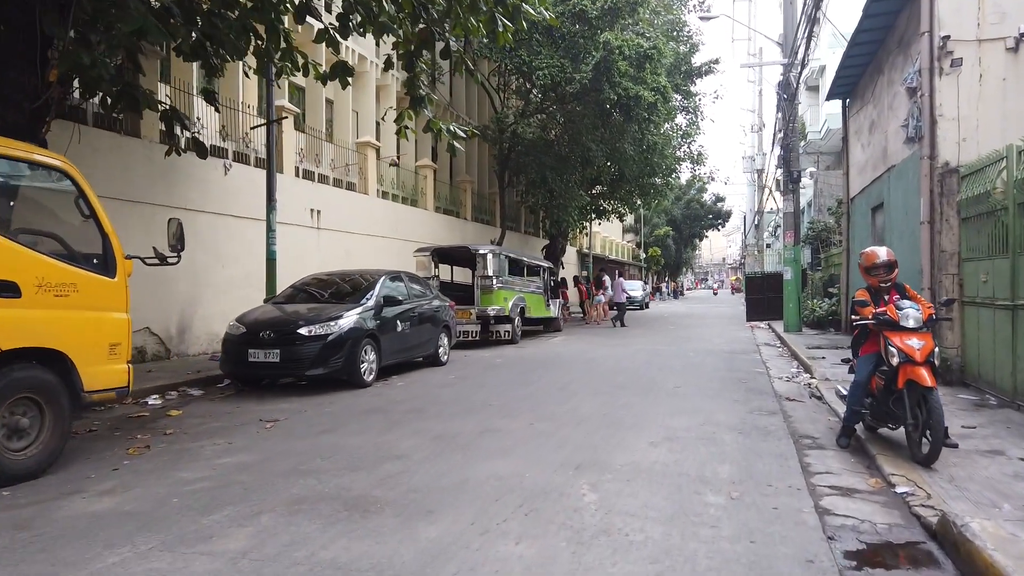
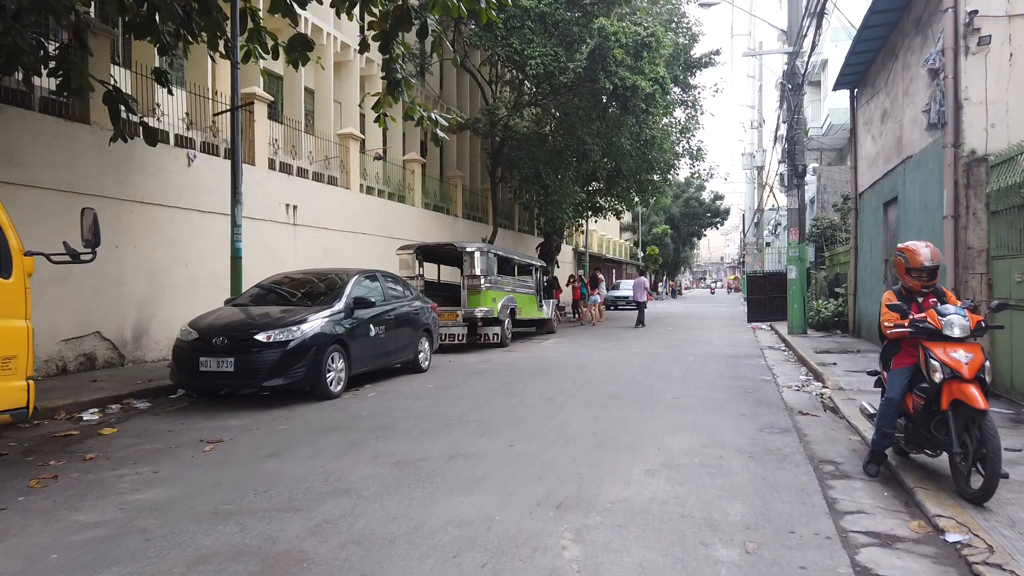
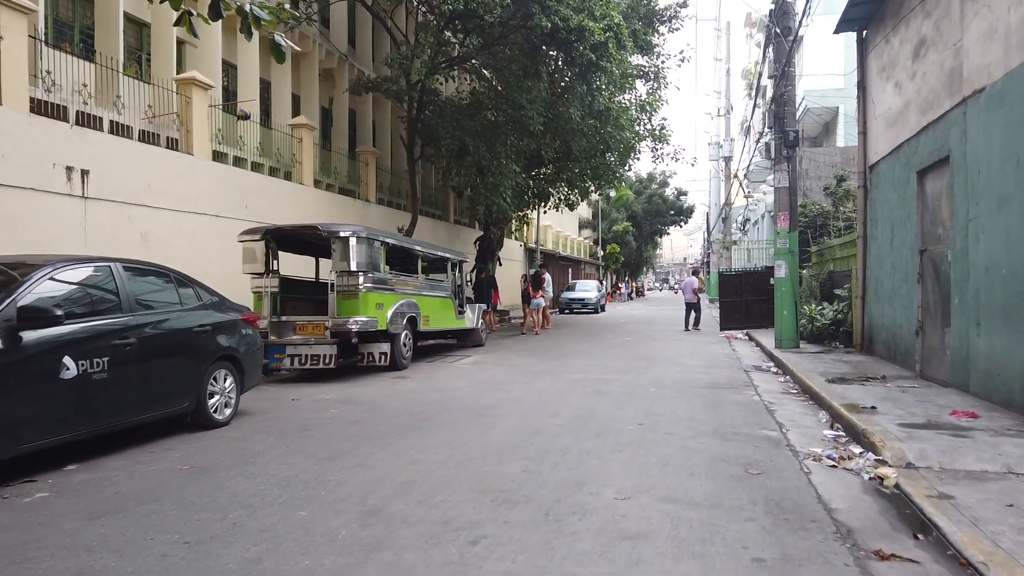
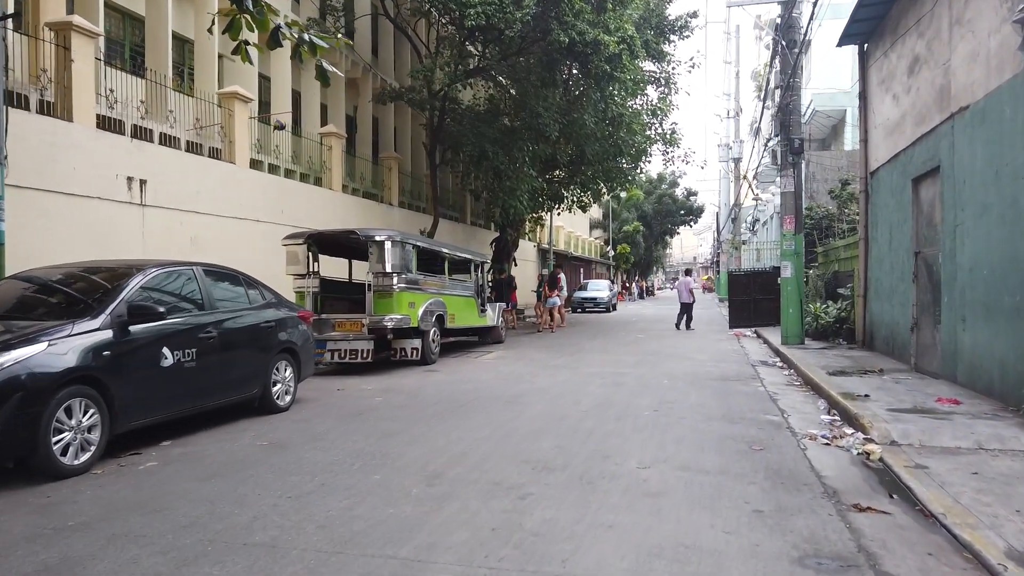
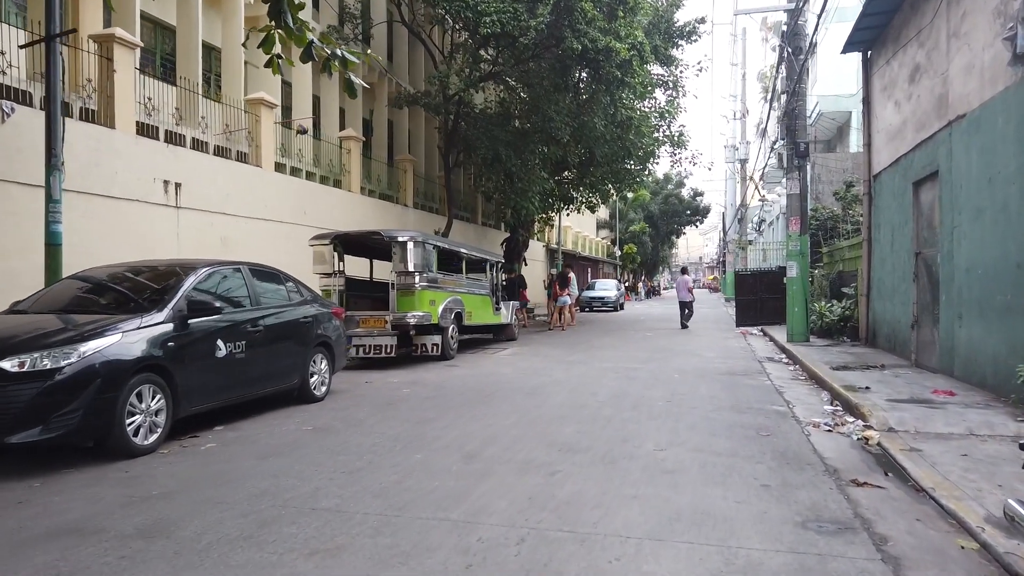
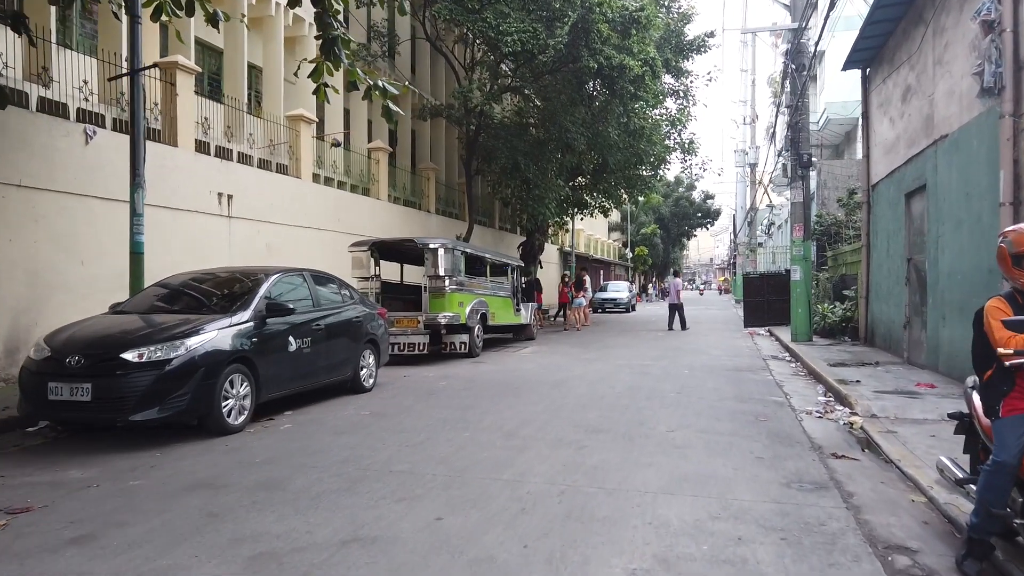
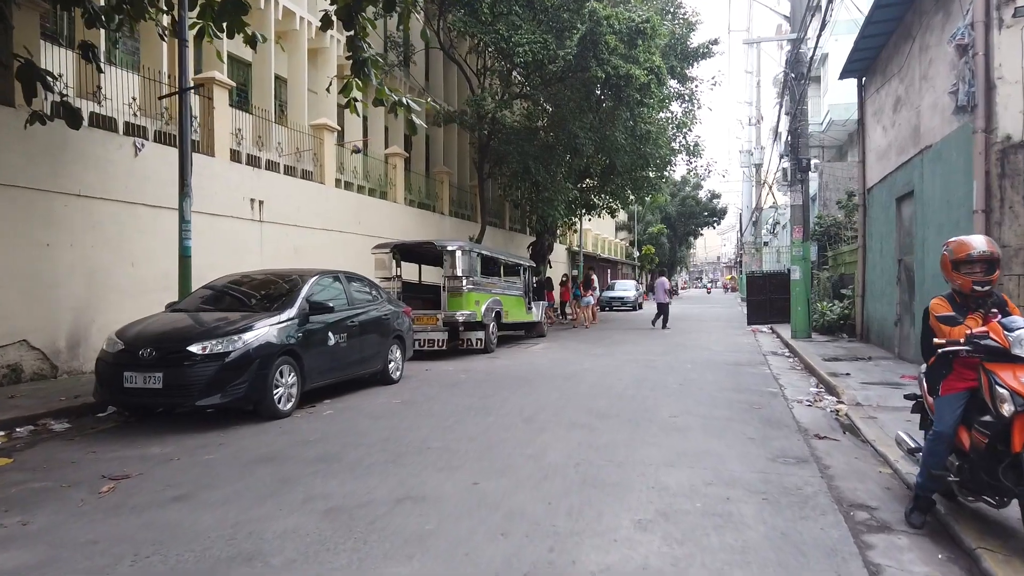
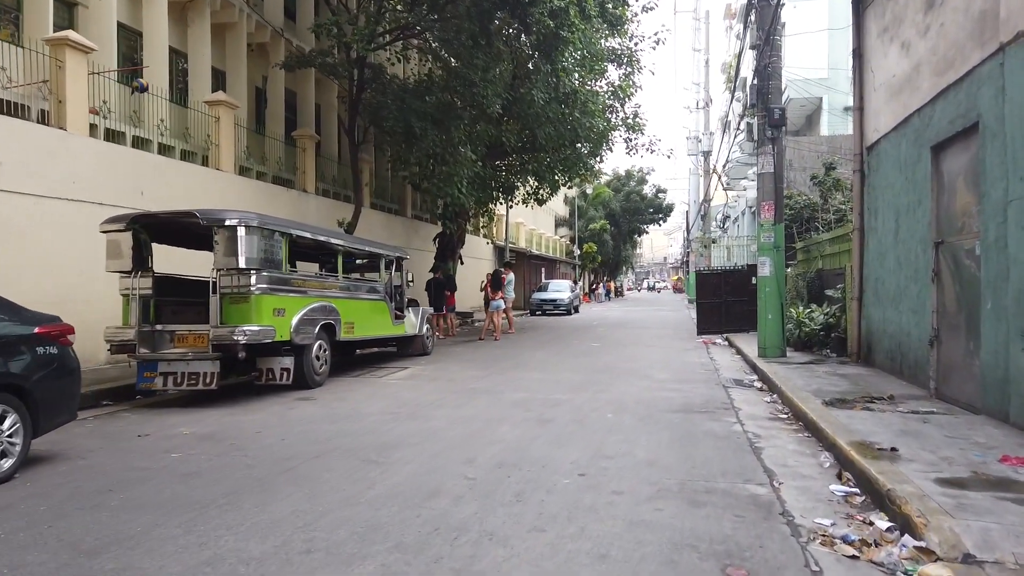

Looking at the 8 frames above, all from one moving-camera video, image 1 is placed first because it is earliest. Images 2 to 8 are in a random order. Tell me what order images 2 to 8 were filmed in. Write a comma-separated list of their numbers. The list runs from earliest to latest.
2, 7, 6, 5, 4, 3, 8
